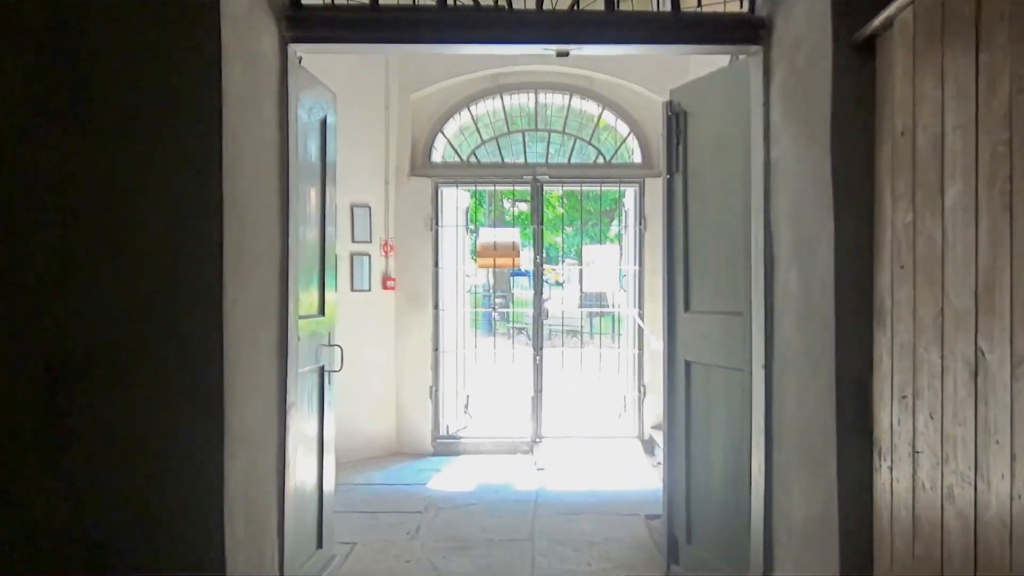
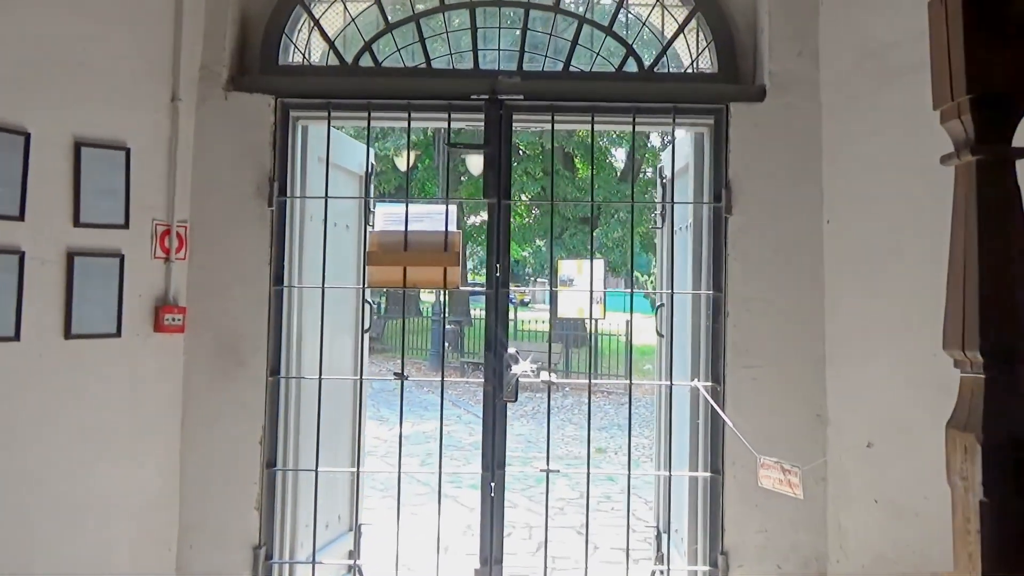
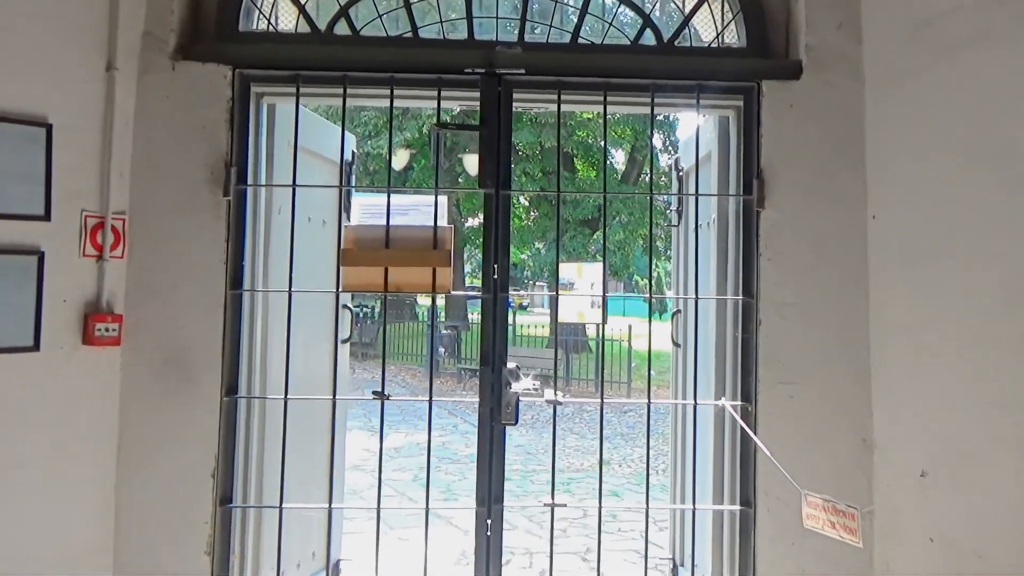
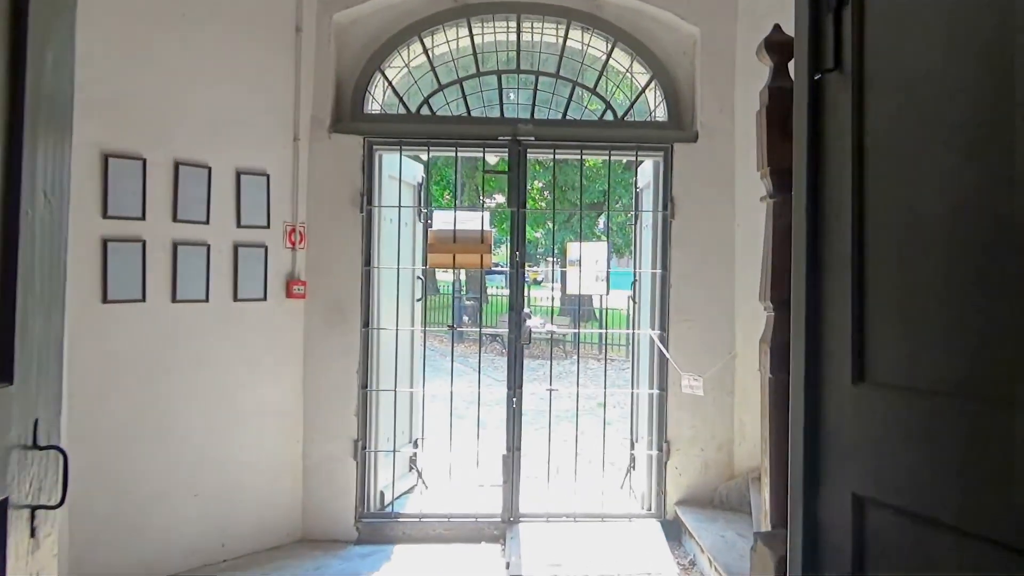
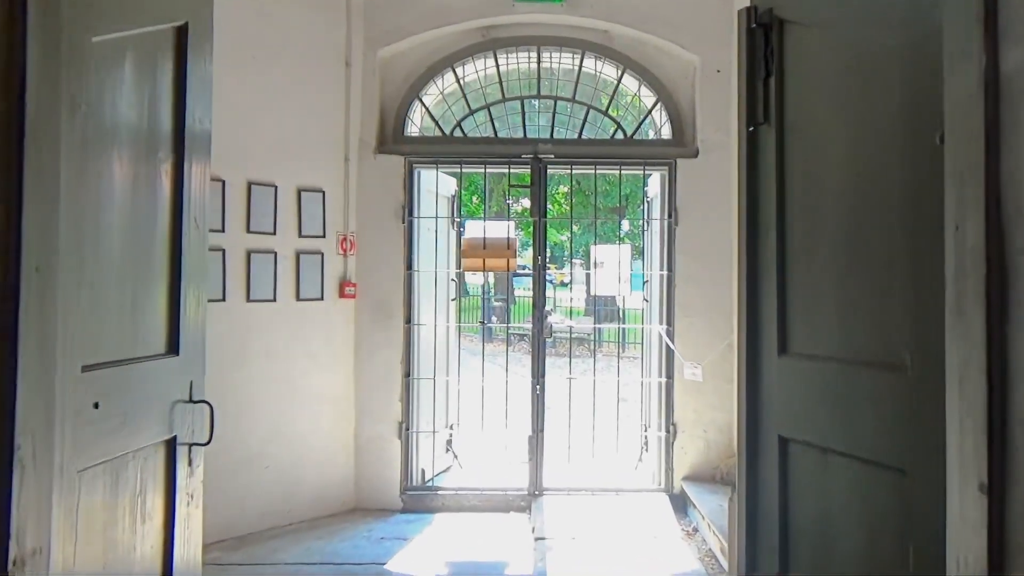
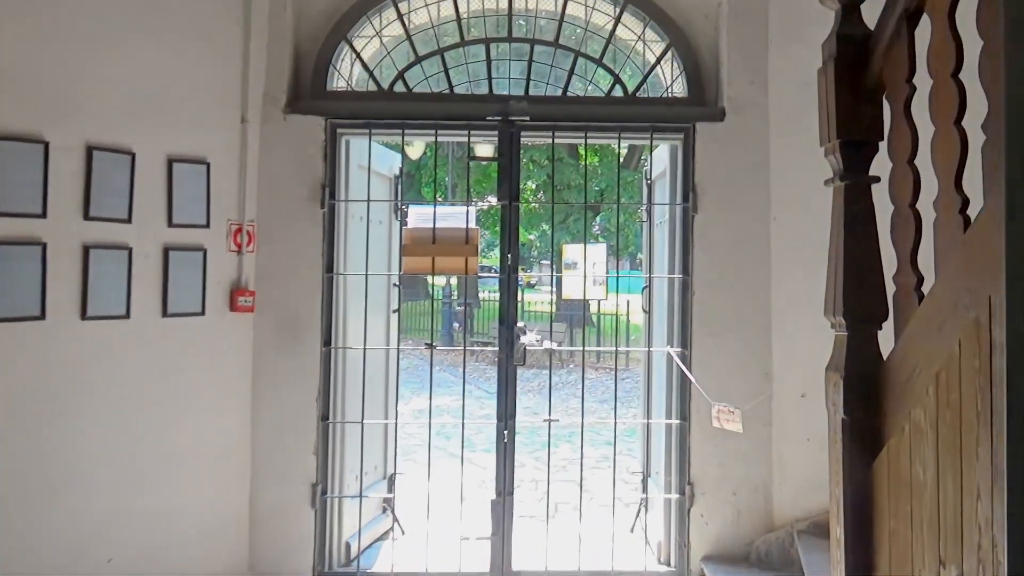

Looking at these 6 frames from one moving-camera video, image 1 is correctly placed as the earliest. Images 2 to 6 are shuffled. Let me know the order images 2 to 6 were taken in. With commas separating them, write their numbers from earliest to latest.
5, 4, 6, 2, 3
